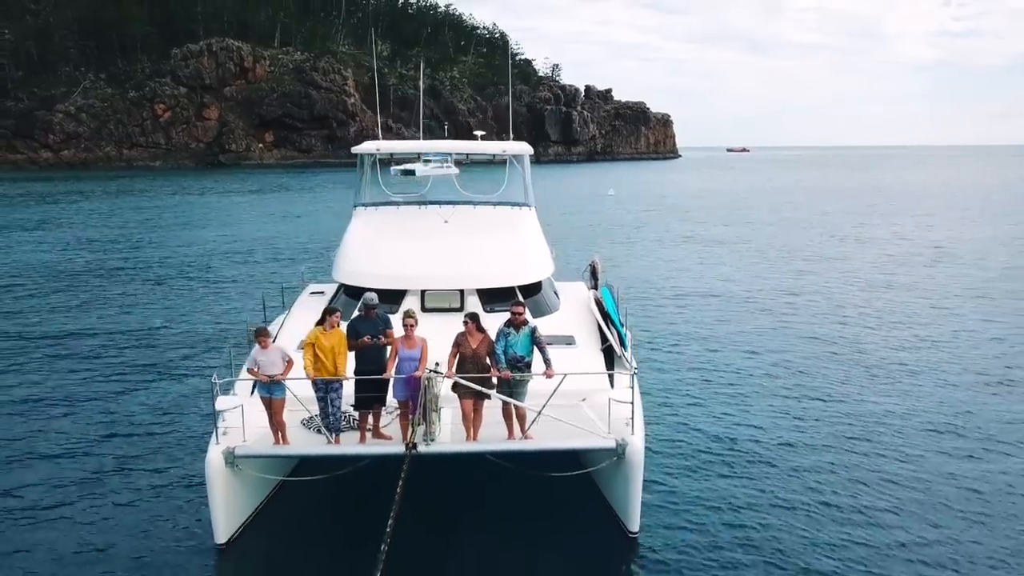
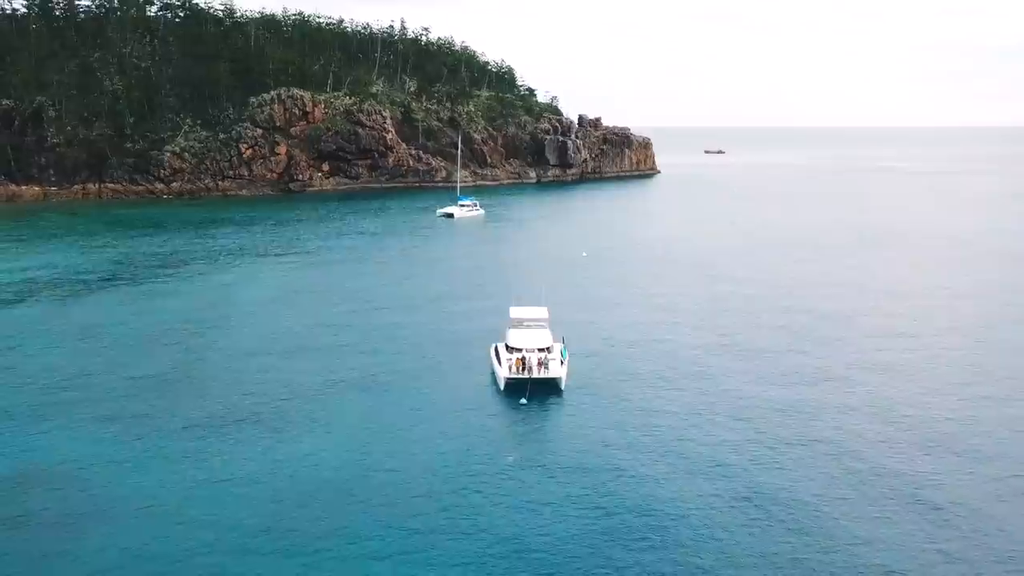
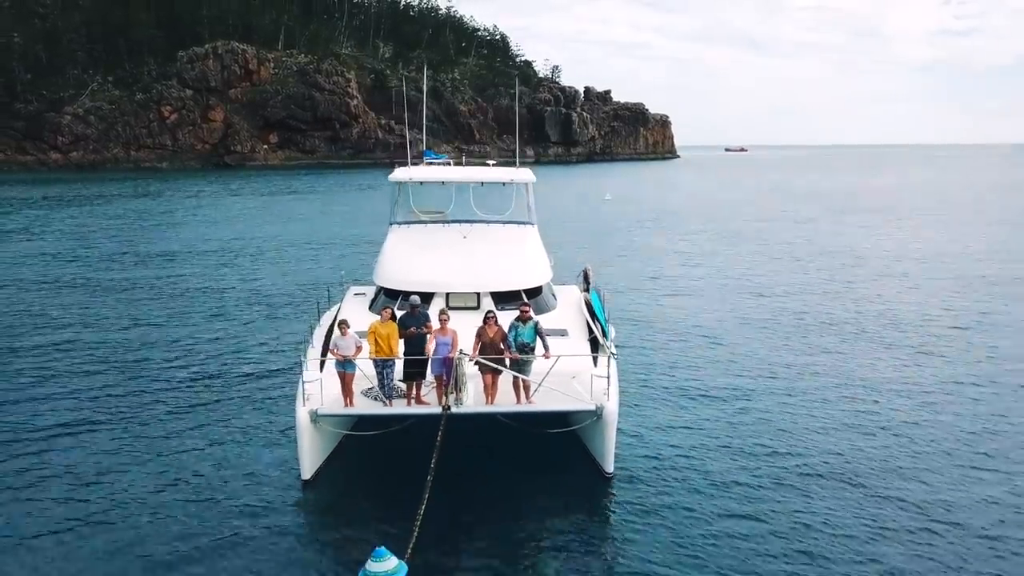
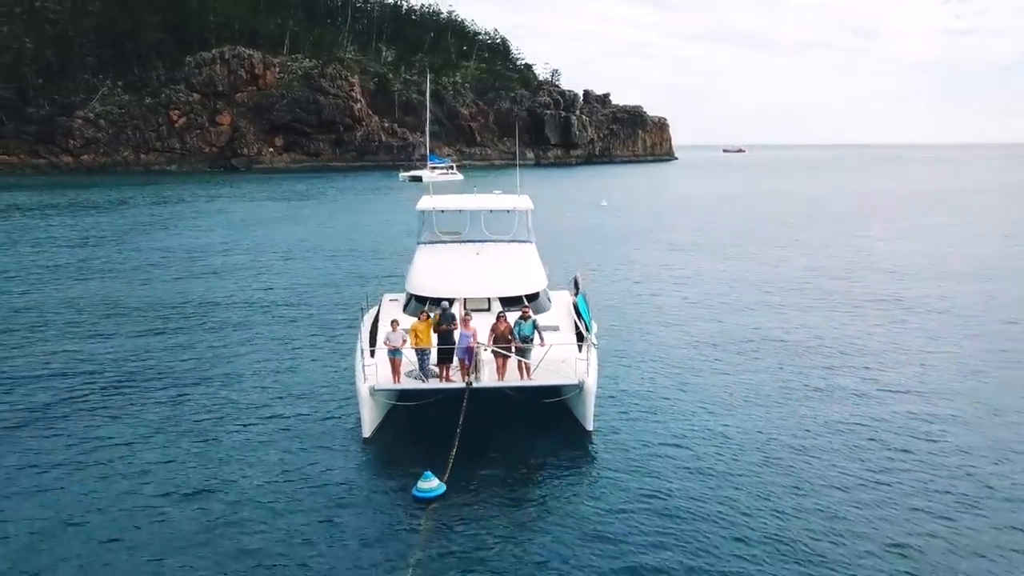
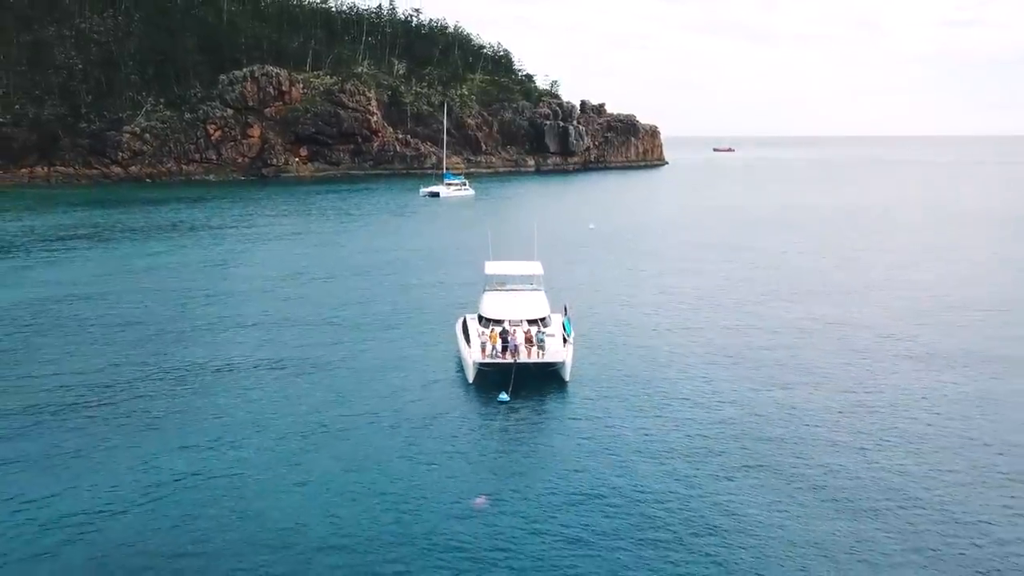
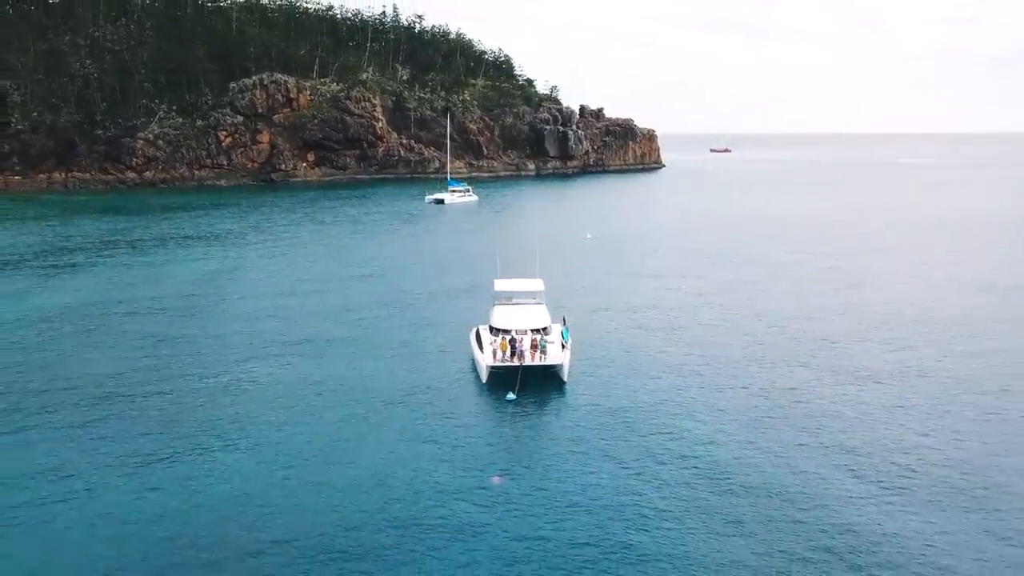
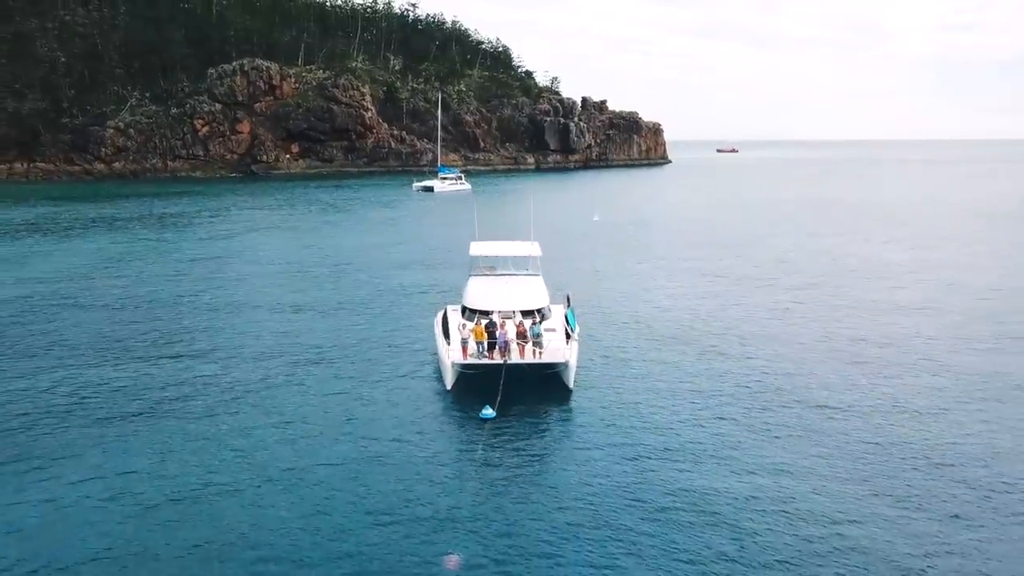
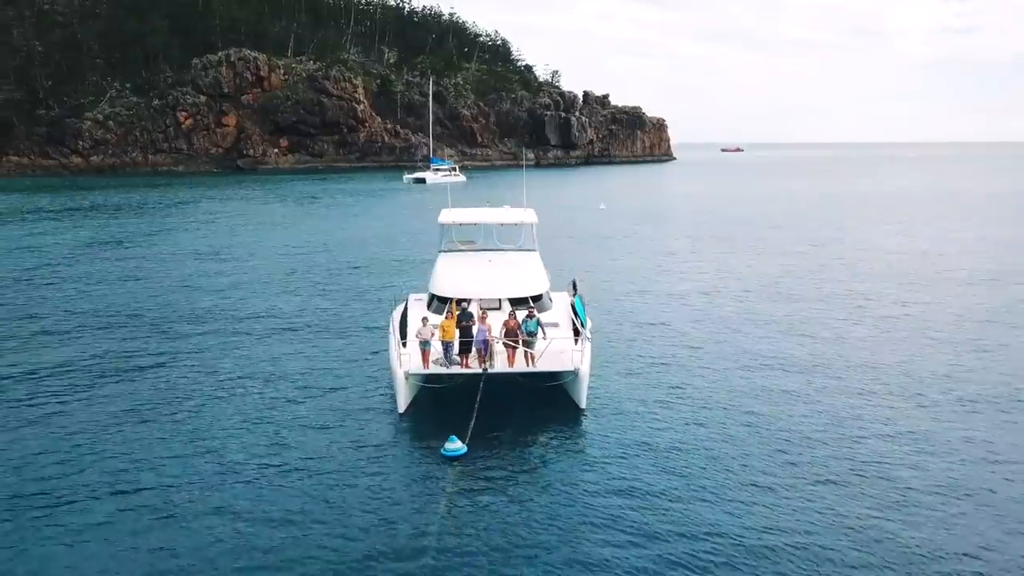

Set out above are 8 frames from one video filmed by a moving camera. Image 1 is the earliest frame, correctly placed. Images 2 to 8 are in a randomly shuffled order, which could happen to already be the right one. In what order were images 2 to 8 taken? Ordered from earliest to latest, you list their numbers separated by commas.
3, 4, 8, 7, 5, 6, 2
